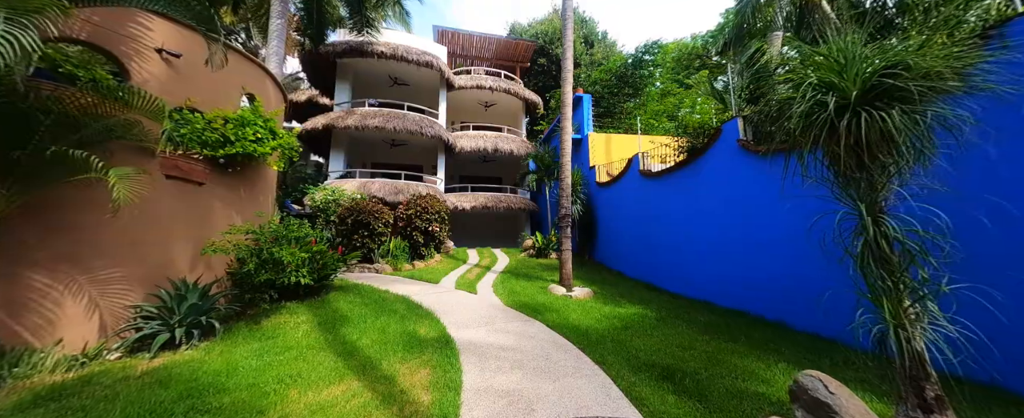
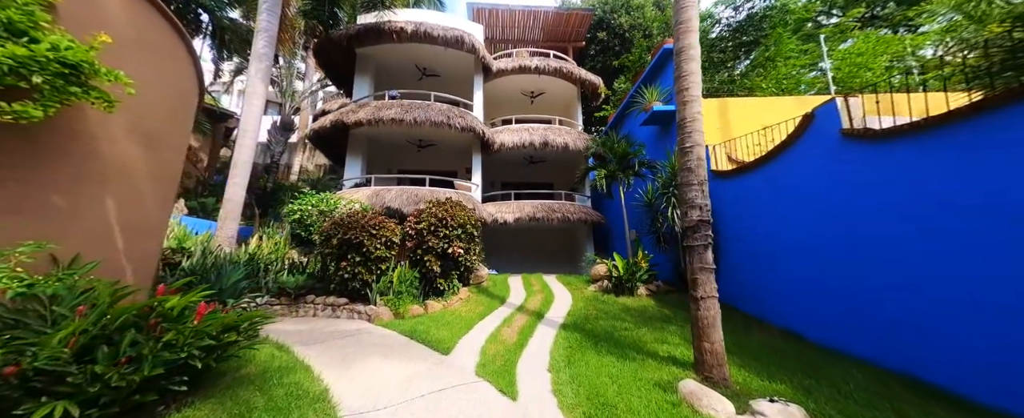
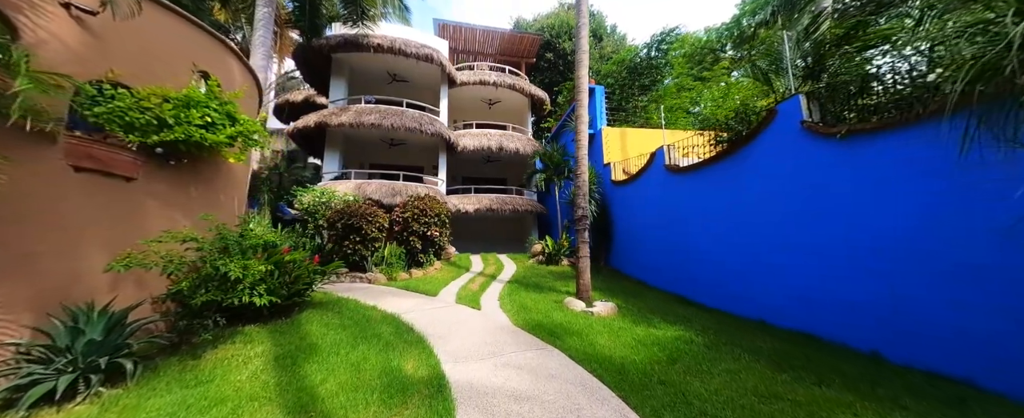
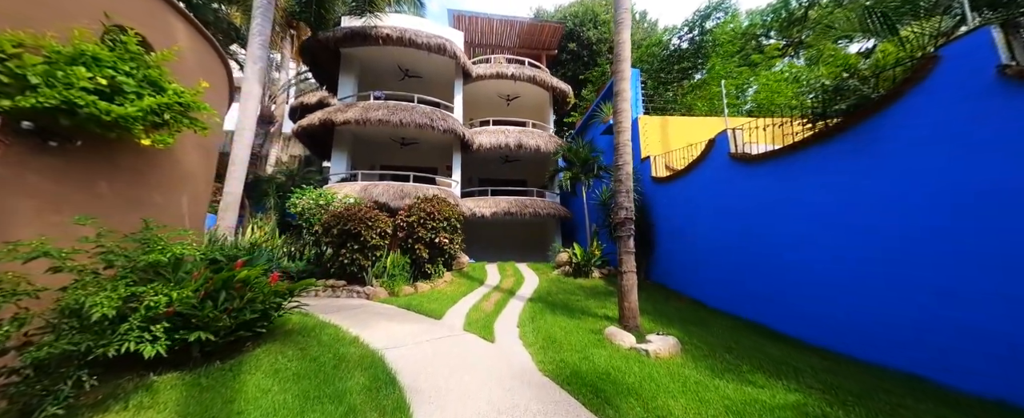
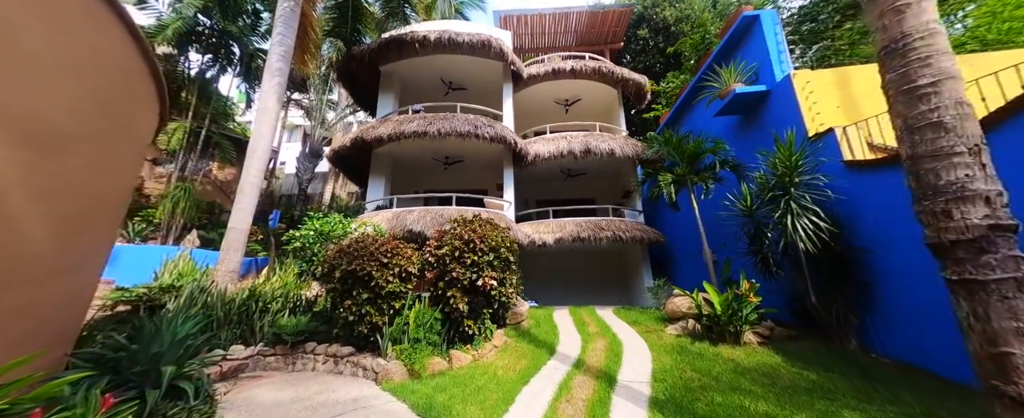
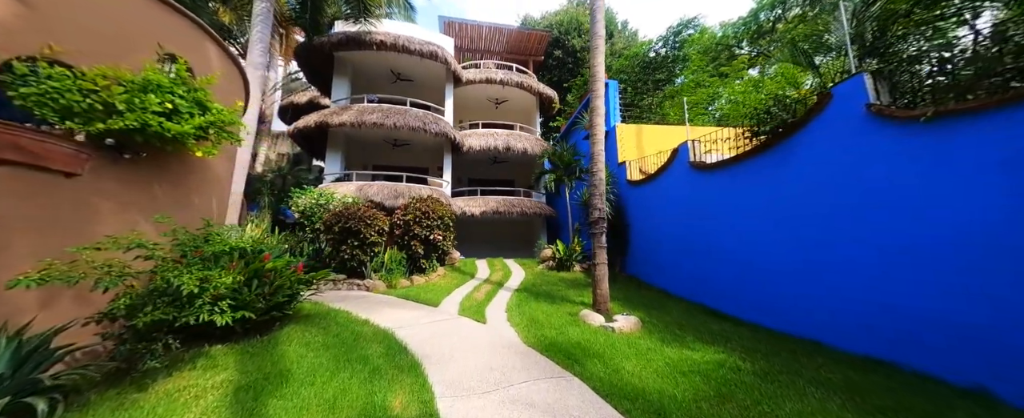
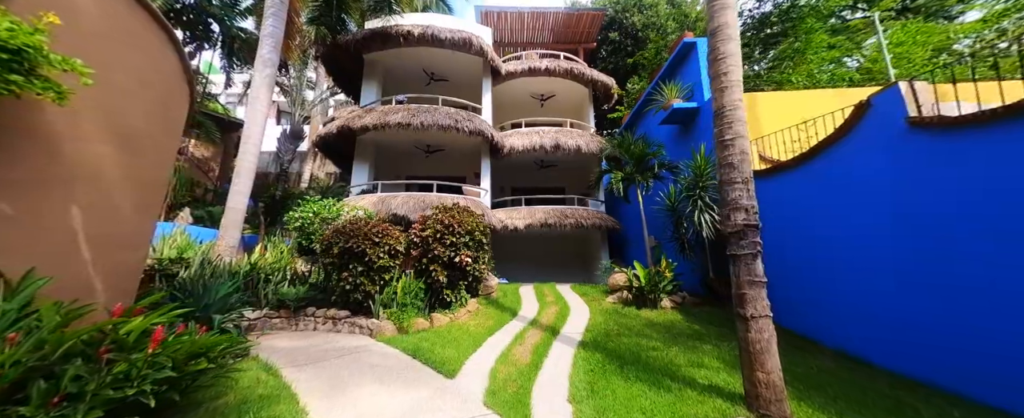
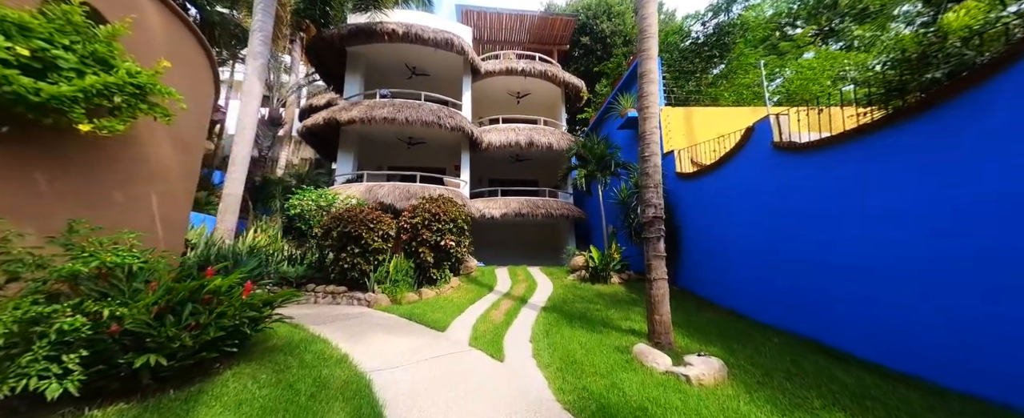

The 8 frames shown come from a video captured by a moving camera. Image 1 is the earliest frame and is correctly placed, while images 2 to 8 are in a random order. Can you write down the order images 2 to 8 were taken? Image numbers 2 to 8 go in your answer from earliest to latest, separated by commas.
3, 6, 4, 8, 2, 7, 5
